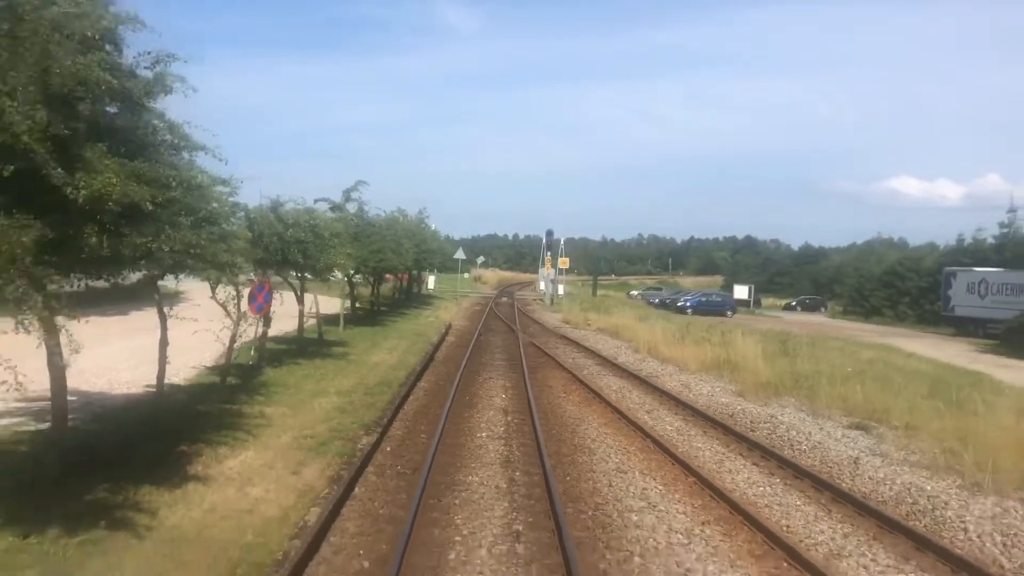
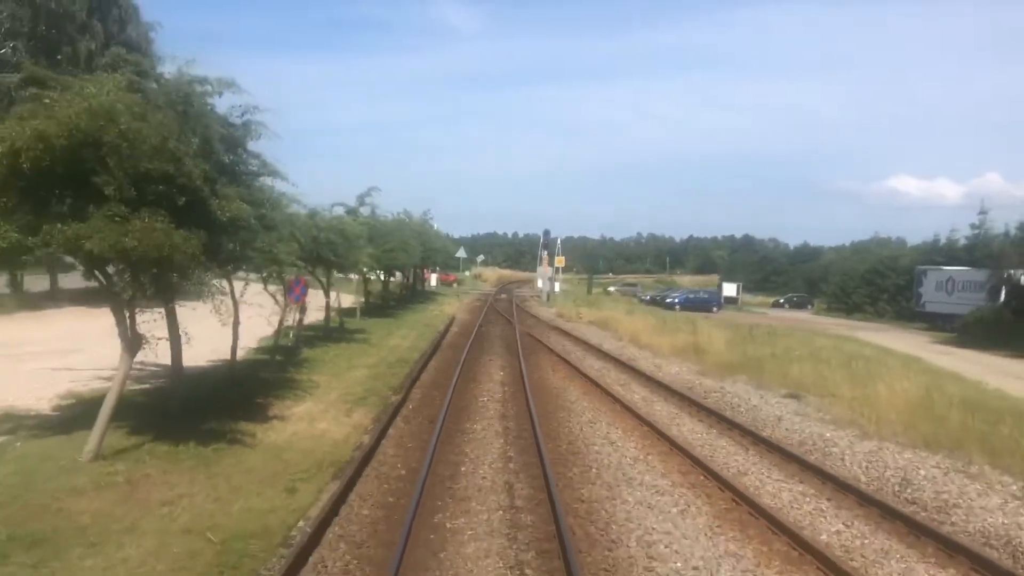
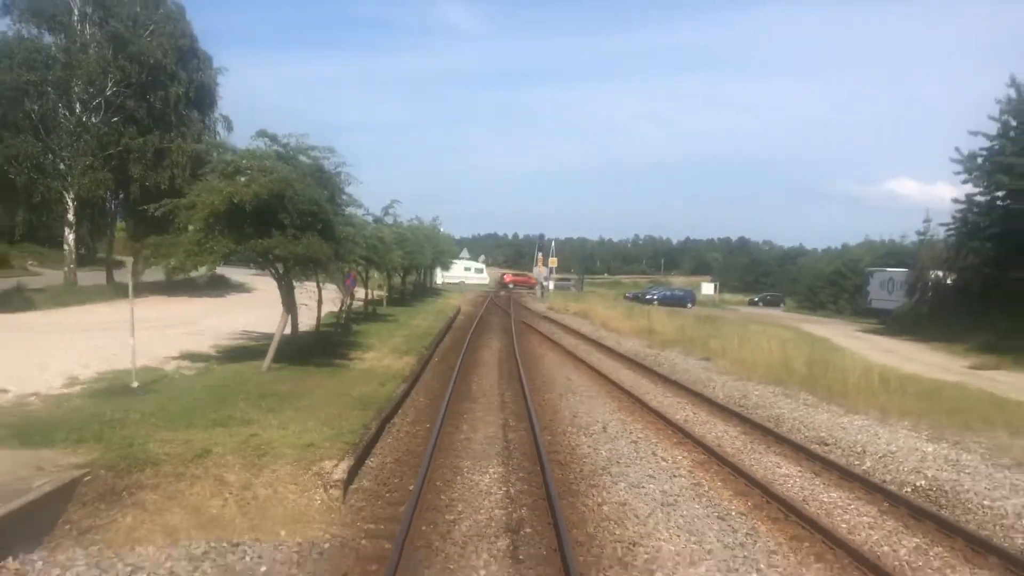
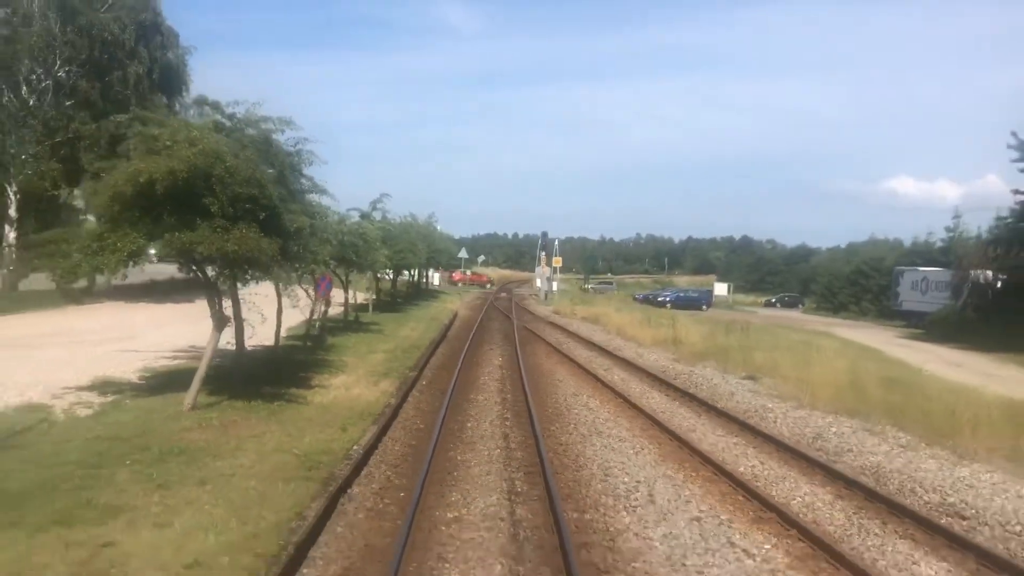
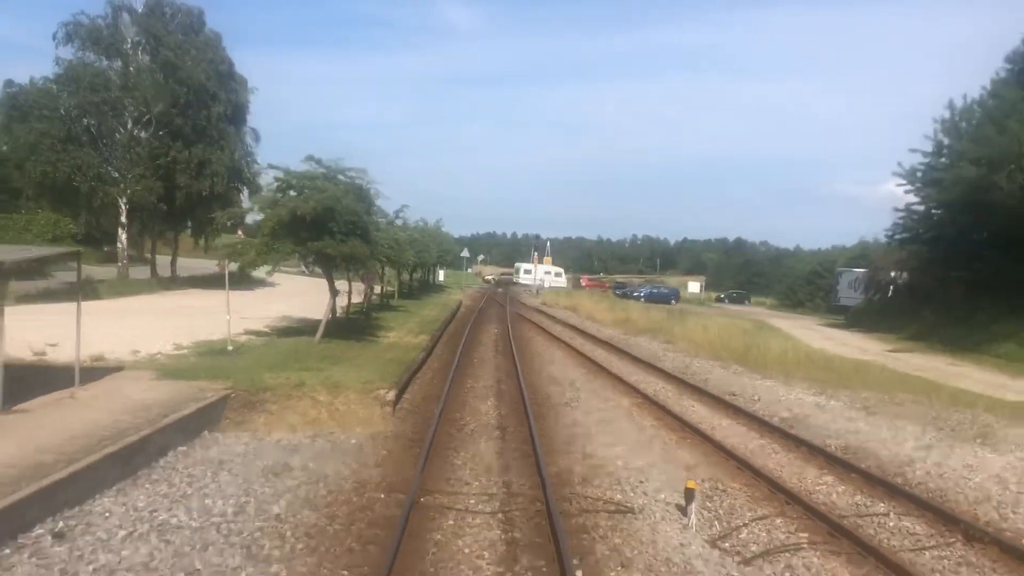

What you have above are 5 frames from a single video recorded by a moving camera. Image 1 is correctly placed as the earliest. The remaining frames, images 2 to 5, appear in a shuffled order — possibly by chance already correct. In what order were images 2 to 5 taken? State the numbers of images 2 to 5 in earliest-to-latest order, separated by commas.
2, 4, 3, 5
